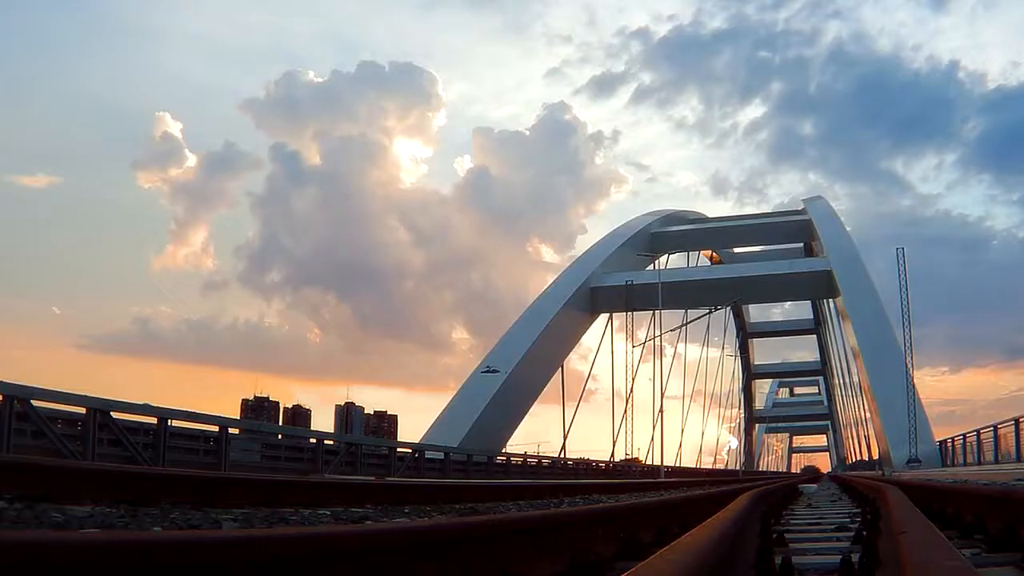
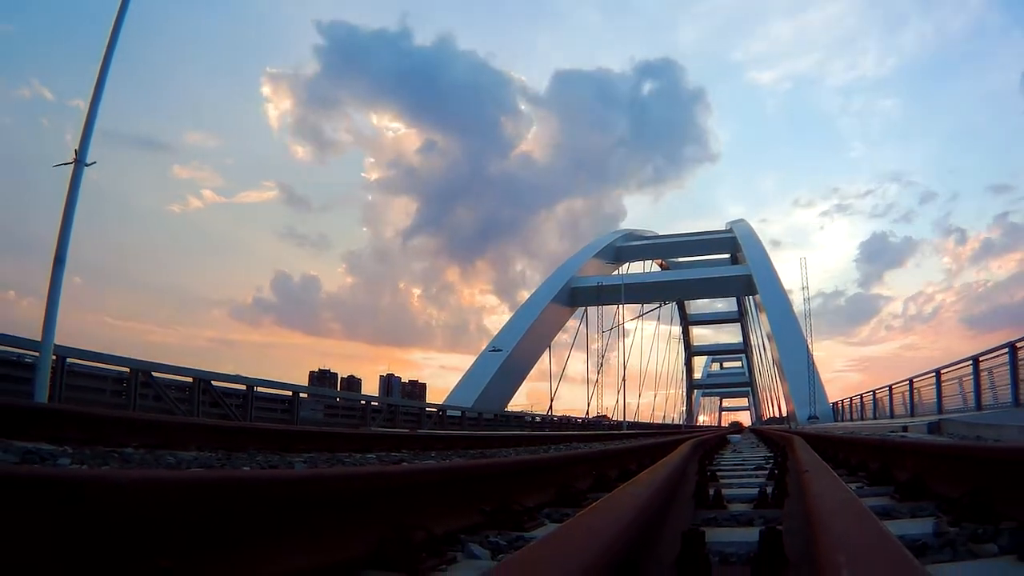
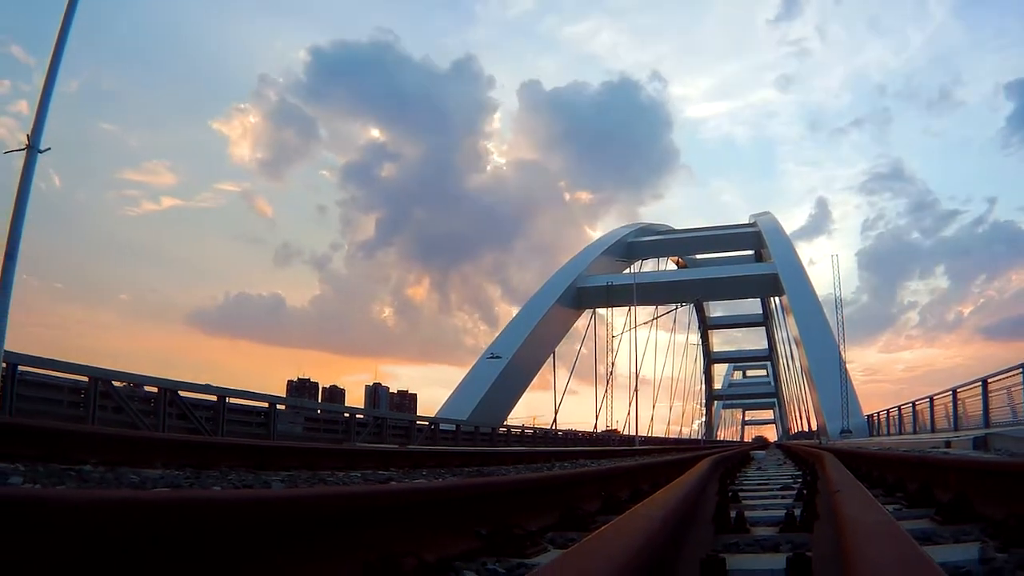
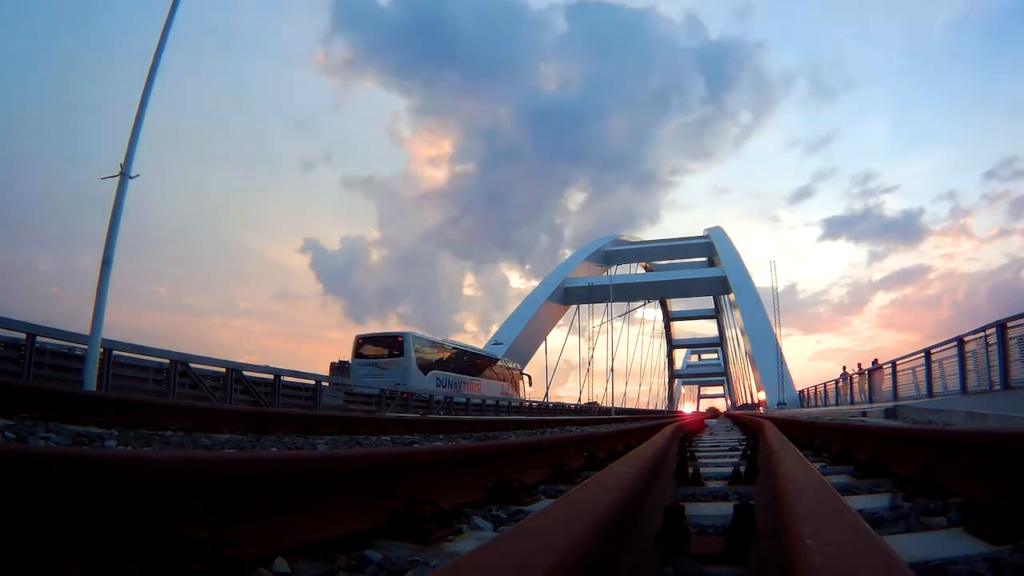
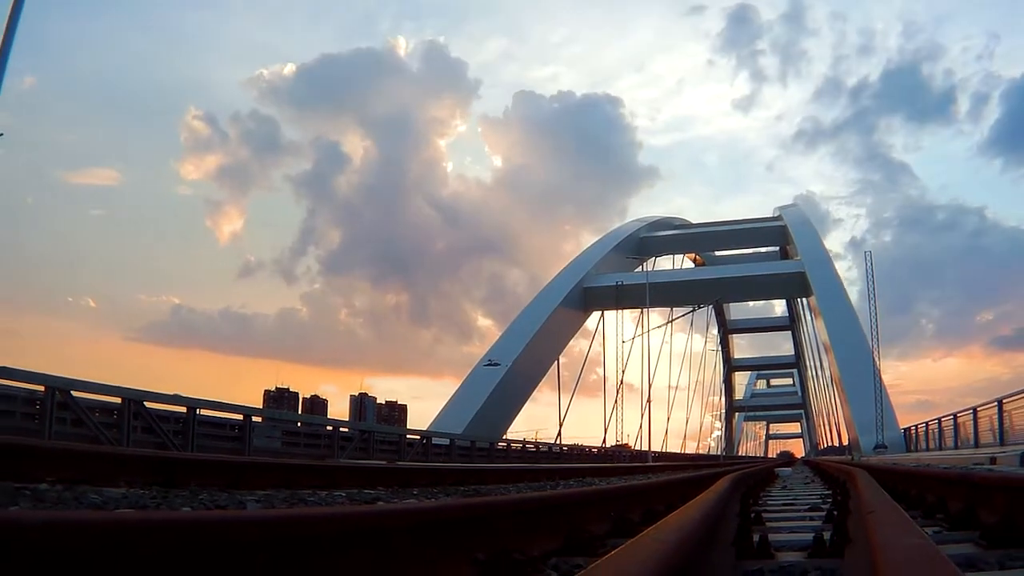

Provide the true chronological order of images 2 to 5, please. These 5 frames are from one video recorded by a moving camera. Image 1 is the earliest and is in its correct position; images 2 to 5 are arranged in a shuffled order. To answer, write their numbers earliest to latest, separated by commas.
5, 3, 2, 4
